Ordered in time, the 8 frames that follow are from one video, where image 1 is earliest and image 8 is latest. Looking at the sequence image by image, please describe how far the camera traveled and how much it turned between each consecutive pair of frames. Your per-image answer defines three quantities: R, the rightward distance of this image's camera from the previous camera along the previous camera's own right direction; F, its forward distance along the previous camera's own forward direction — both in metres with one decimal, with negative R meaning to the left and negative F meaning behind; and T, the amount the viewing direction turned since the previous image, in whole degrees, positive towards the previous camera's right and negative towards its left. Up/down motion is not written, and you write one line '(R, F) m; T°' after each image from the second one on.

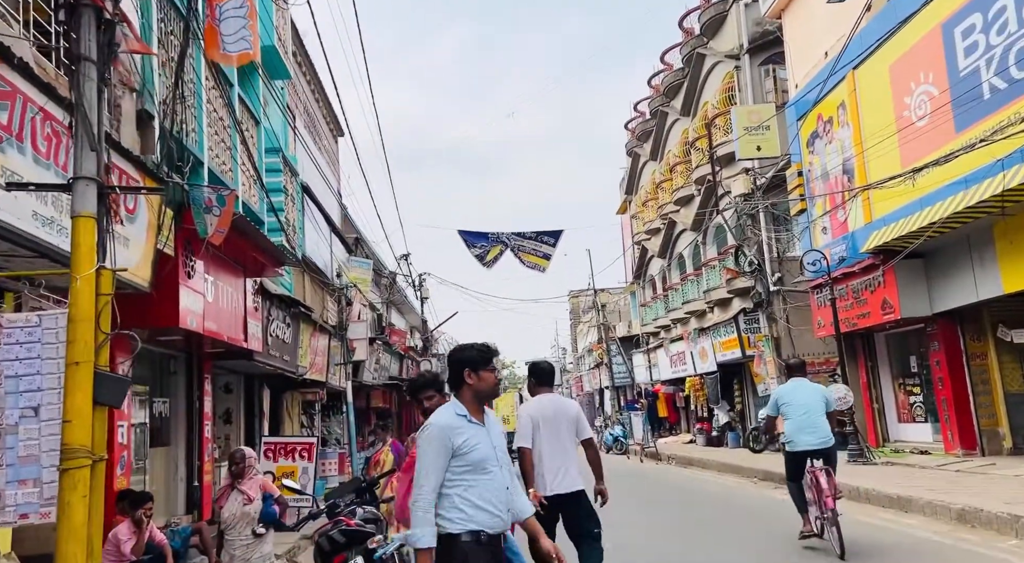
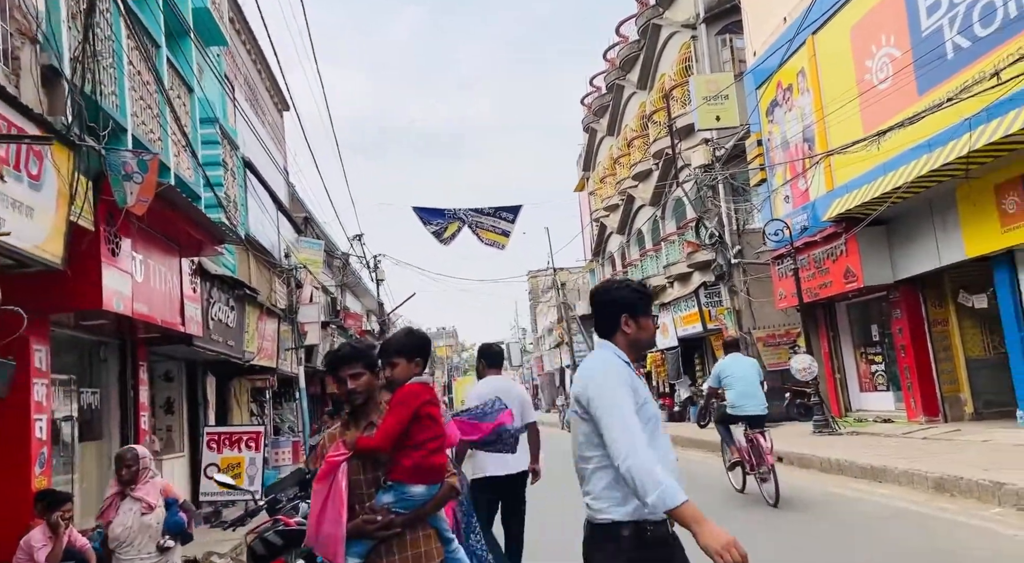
(0.0, +0.6) m; +3°
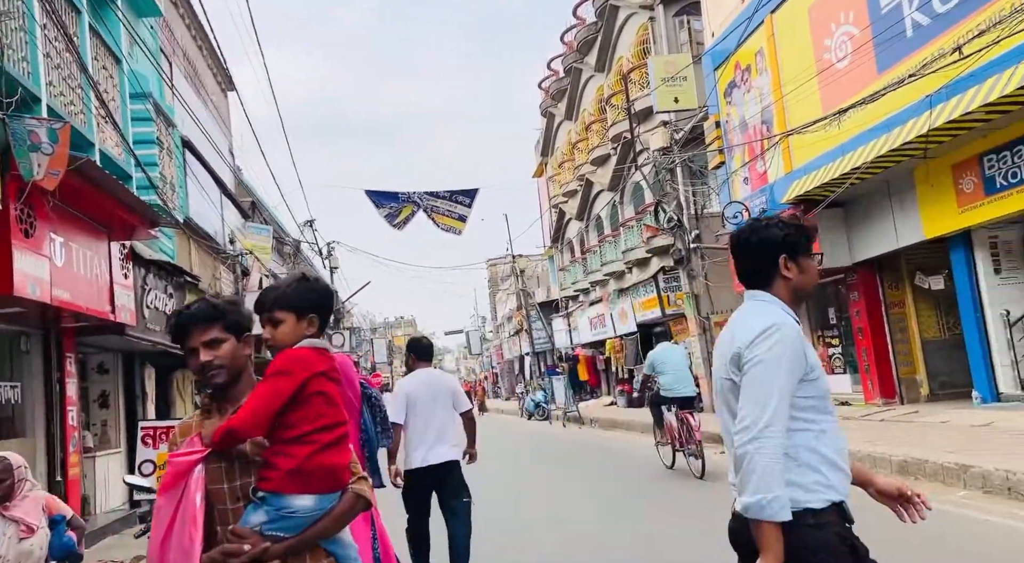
(+0.1, +0.4) m; +3°
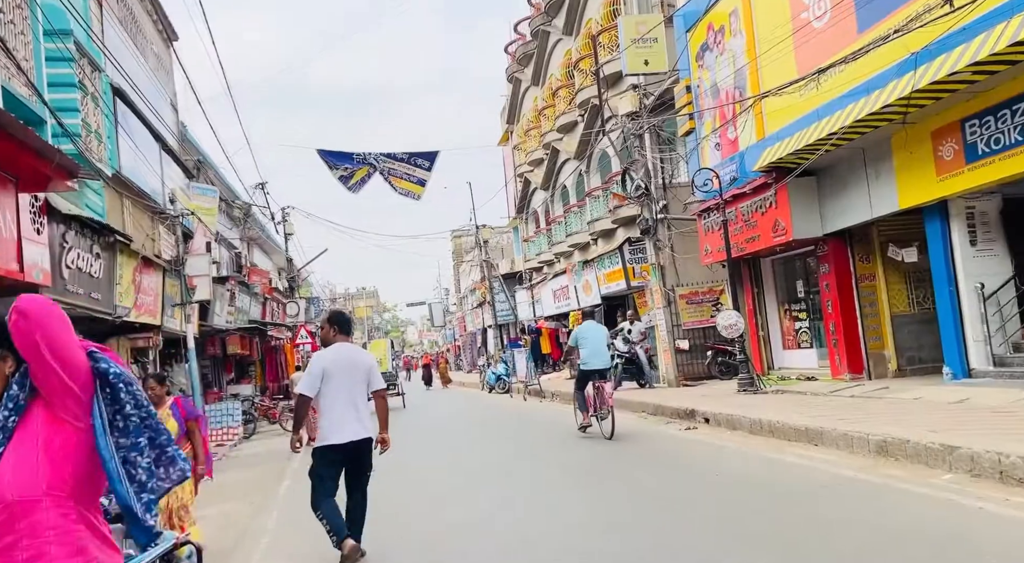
(+0.1, +0.8) m; +2°
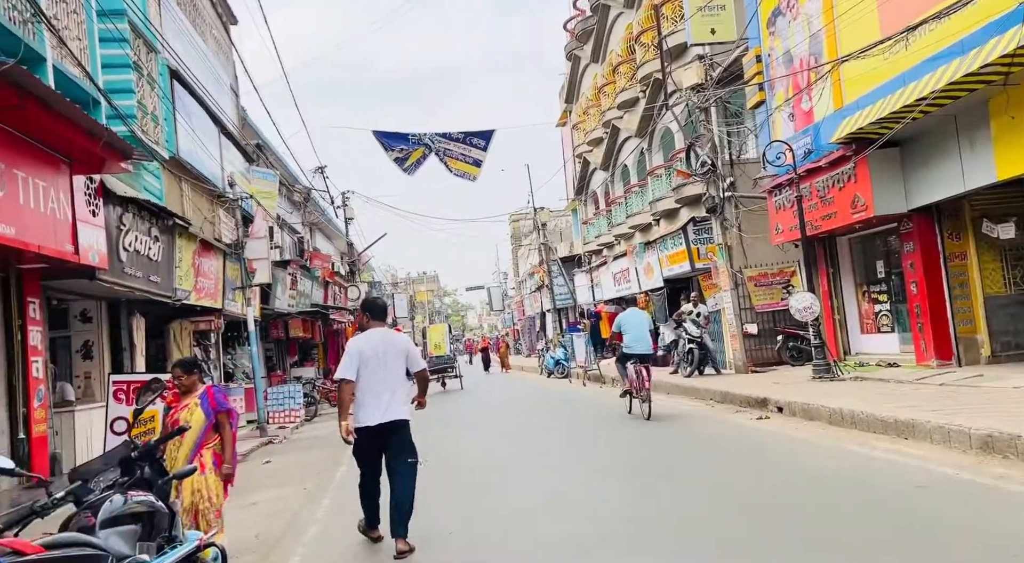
(0.0, +0.4) m; -4°
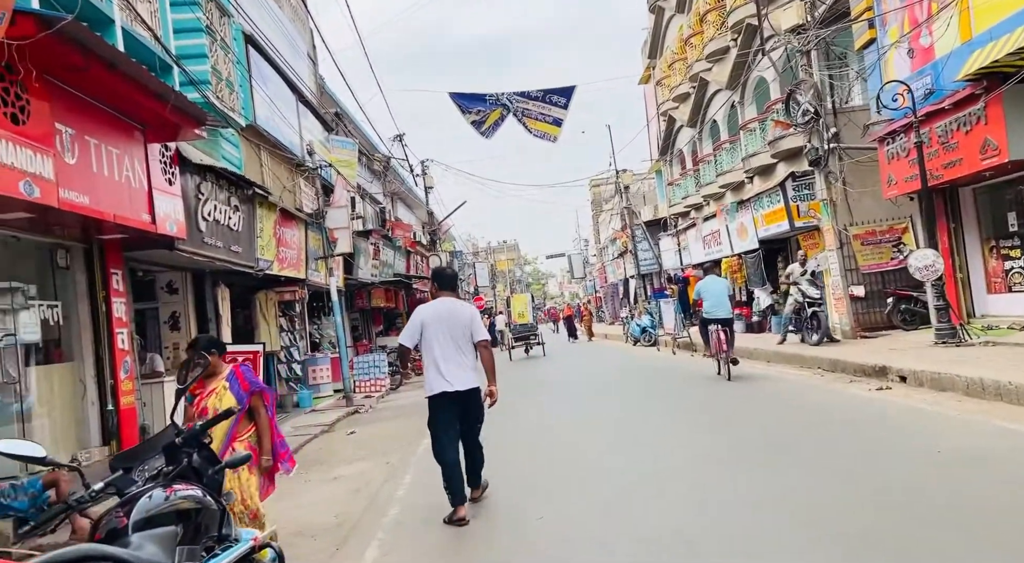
(-0.1, +0.6) m; -5°
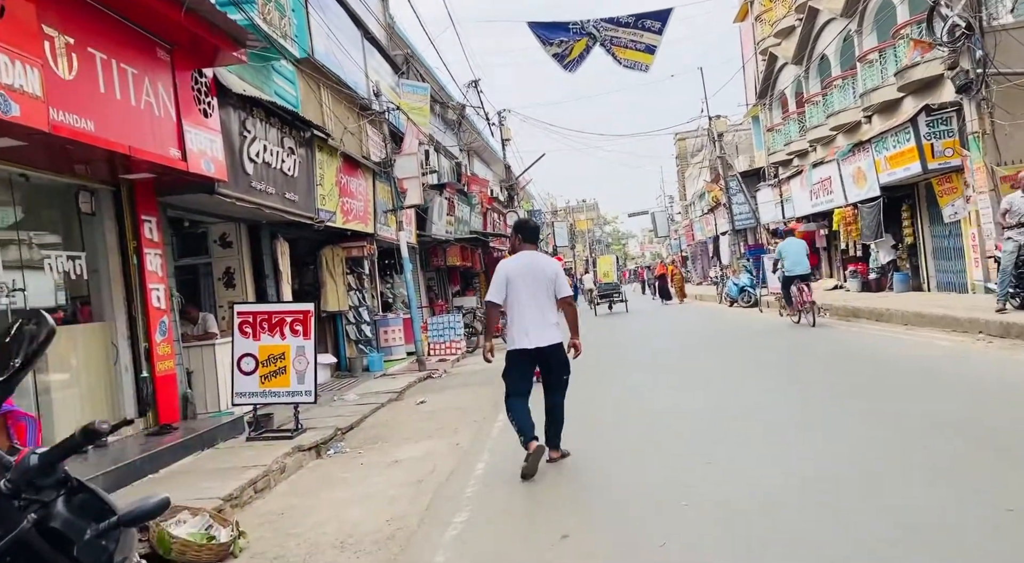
(-0.1, +1.5) m; -5°
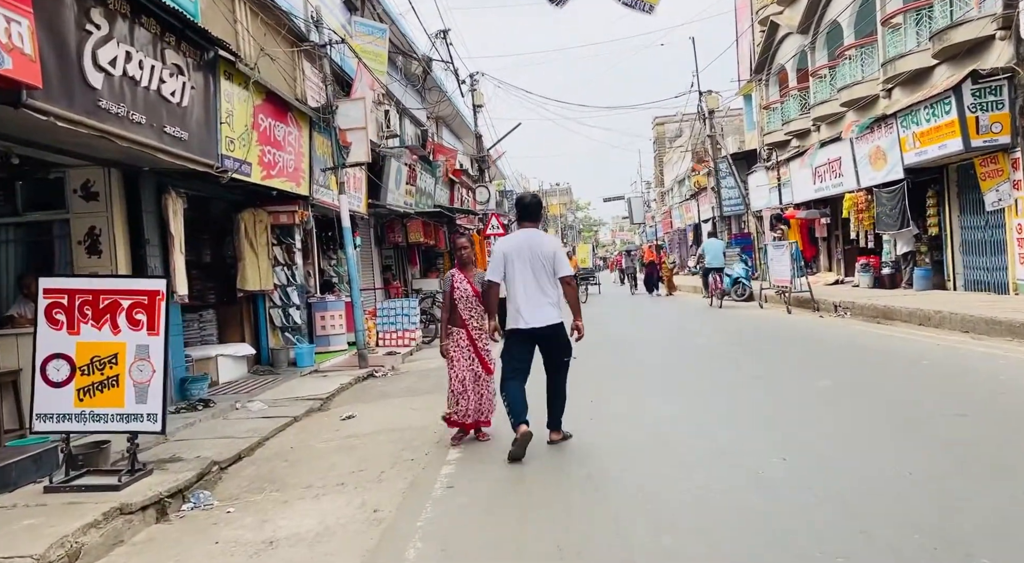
(0.0, +2.7) m; +2°
